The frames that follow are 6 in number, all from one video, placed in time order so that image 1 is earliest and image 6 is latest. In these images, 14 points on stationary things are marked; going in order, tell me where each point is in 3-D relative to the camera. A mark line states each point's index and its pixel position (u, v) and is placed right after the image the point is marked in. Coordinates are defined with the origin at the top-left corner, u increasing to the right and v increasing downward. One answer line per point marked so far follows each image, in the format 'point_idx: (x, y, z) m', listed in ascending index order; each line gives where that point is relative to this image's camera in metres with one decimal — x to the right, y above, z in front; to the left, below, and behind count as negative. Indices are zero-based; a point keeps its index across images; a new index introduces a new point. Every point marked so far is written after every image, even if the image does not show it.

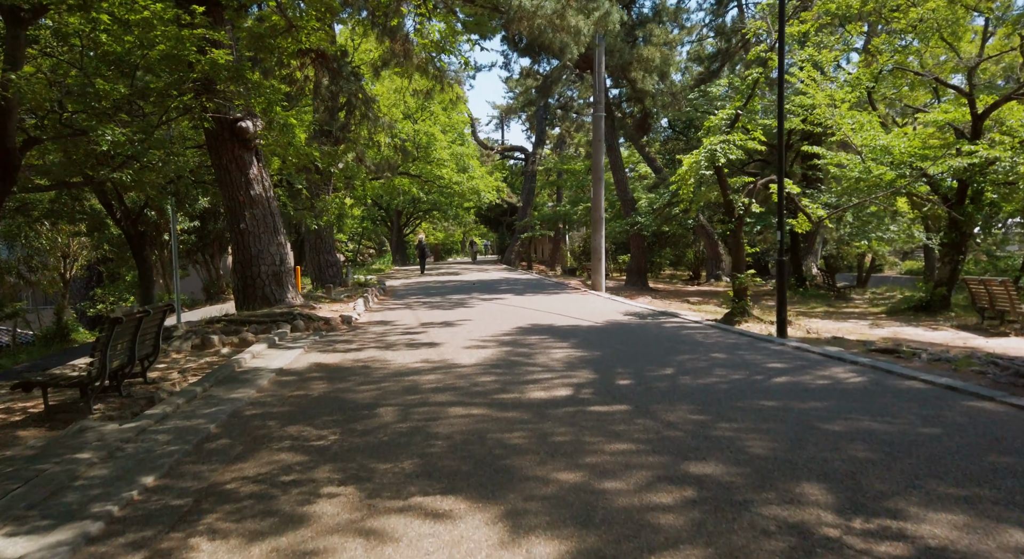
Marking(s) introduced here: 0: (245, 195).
0: (-5.1, +1.6, +14.5) m
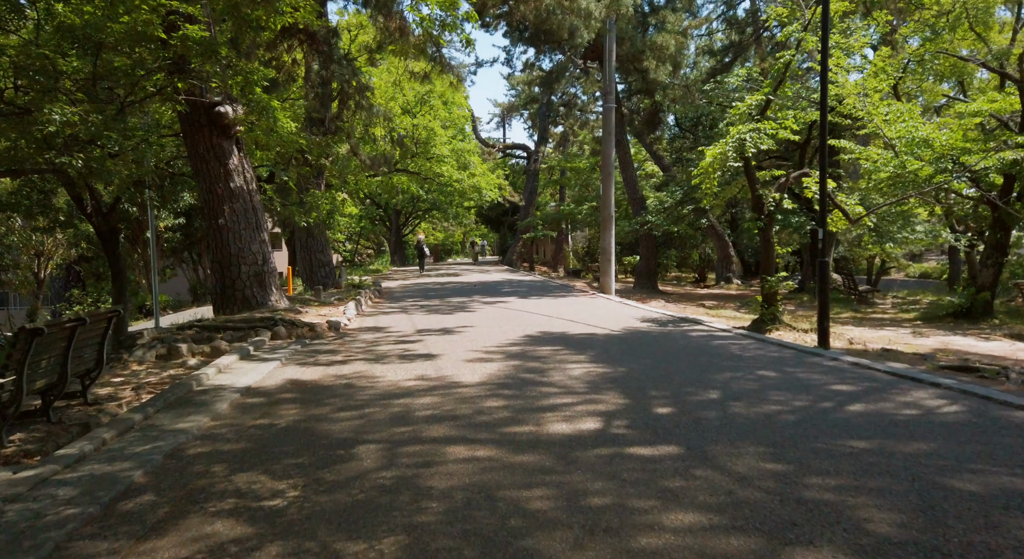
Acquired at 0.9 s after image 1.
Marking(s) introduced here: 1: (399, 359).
0: (-5.0, +1.6, +13.3) m
1: (-1.3, -0.9, +8.8) m
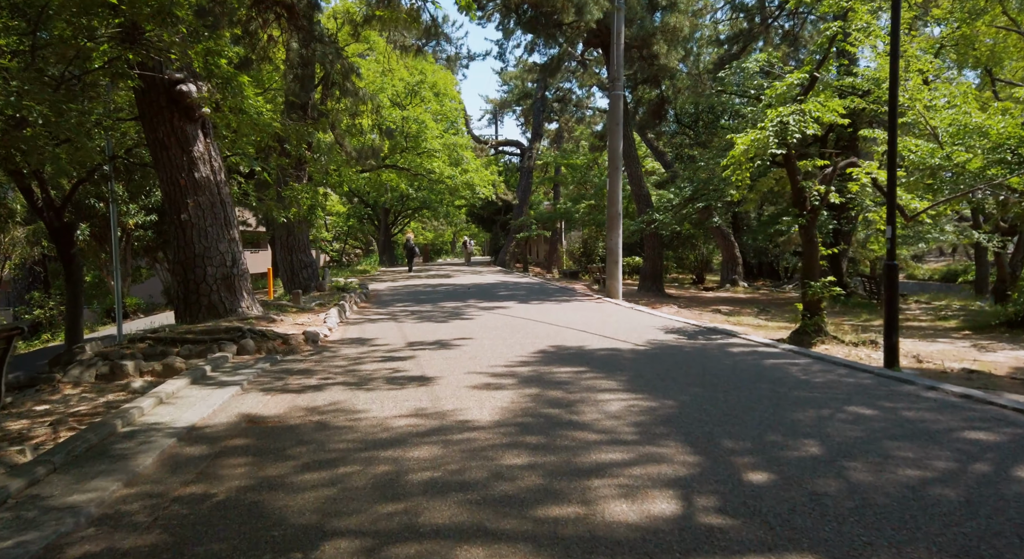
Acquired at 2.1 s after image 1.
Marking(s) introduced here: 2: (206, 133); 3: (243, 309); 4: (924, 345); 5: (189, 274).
0: (-4.9, +1.6, +11.6) m
1: (-1.2, -1.0, +7.2) m
2: (-4.8, +2.3, +11.9) m
3: (-4.3, -0.5, +12.1) m
4: (+5.8, -0.9, +10.8) m
5: (-5.0, +0.1, +11.8) m
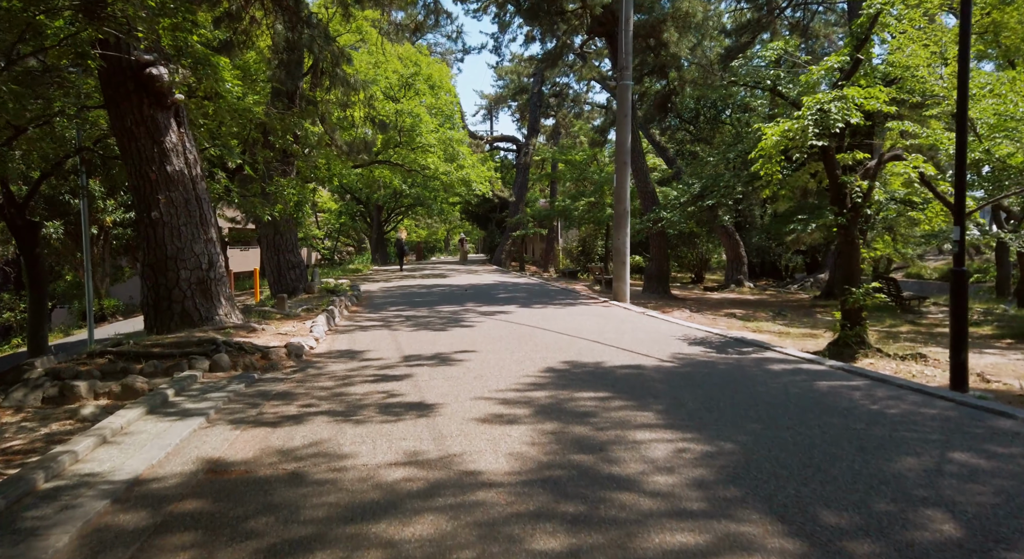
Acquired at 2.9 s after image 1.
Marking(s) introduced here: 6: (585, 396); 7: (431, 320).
0: (-4.9, +1.5, +10.5) m
1: (-1.1, -1.1, +6.1) m
2: (-4.7, +2.2, +10.8) m
3: (-4.2, -0.5, +11.0) m
4: (+5.9, -1.0, +9.7) m
5: (-4.9, 0.0, +10.7) m
6: (+0.6, -1.0, +6.4) m
7: (-1.5, -0.7, +13.6) m
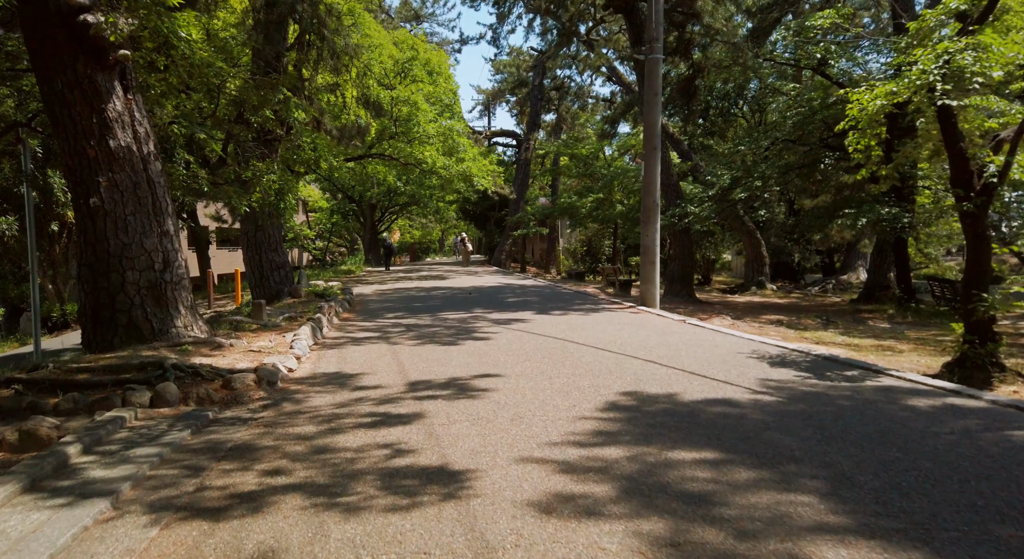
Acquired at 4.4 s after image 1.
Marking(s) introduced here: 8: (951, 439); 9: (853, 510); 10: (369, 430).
0: (-4.5, +1.5, +8.3) m
1: (-0.7, -1.1, +4.0) m
2: (-4.4, +2.2, +8.7) m
3: (-3.9, -0.6, +8.8) m
4: (+6.2, -1.0, +7.7) m
5: (-4.6, 0.0, +8.5) m
6: (+1.0, -1.0, +4.3) m
7: (-1.2, -0.8, +11.5) m
8: (+2.7, -1.0, +4.6) m
9: (+1.5, -1.0, +3.4) m
10: (-1.0, -1.0, +5.4) m
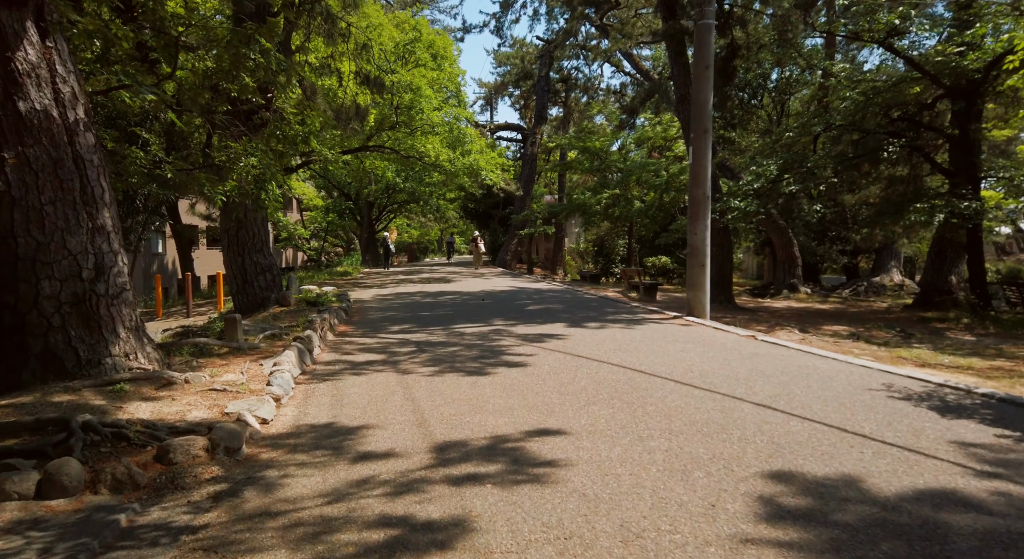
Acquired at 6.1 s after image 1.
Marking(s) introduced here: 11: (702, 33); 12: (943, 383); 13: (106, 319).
0: (-4.1, +1.4, +6.1) m
1: (-0.2, -1.2, +1.8) m
2: (-3.9, +2.1, +6.4) m
3: (-3.4, -0.7, +6.6) m
4: (+6.7, -1.1, +5.5) m
5: (-4.1, -0.1, +6.3) m
6: (+1.5, -1.1, +2.0) m
7: (-0.7, -0.9, +9.3) m
8: (+3.1, -1.1, +2.4) m
9: (+2.0, -1.1, +1.1) m
10: (-0.5, -1.2, +3.1) m
11: (+3.2, +4.1, +12.8) m
12: (+3.9, -0.9, +6.8) m
13: (-3.5, -0.3, +6.6) m
